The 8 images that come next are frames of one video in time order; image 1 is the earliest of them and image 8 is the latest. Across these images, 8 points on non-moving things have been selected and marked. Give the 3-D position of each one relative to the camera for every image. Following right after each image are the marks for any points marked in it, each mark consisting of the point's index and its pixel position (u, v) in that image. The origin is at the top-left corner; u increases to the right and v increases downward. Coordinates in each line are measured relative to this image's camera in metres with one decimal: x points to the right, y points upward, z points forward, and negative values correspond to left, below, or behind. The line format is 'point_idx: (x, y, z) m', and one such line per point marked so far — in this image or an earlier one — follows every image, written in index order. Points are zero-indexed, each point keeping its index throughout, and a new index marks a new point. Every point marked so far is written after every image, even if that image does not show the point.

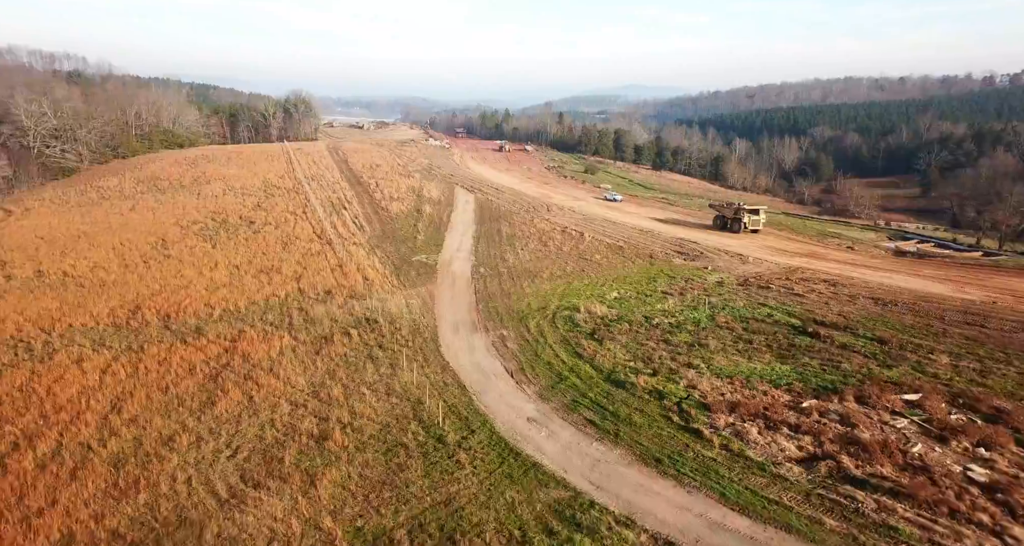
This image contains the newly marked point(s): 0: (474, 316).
0: (-1.1, -1.4, +16.7) m
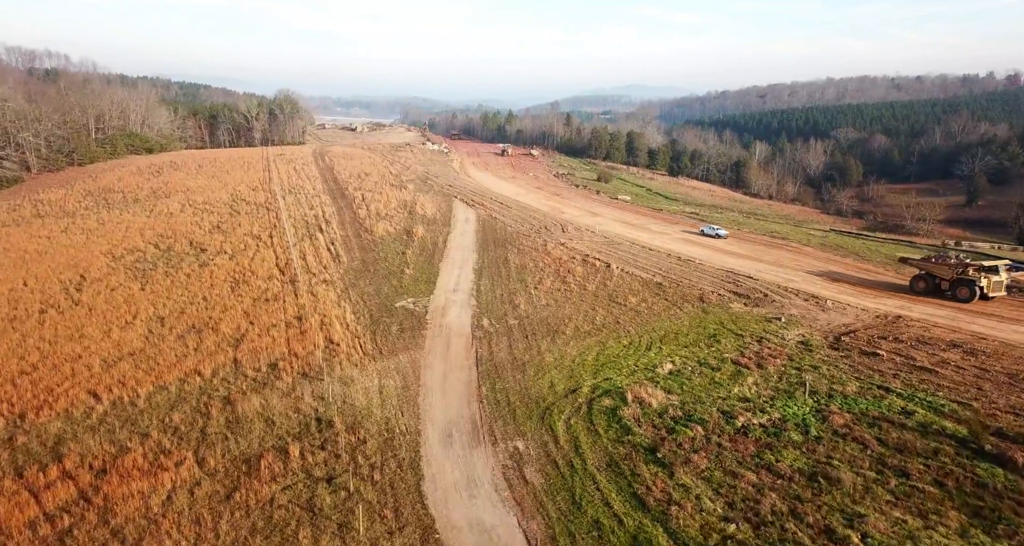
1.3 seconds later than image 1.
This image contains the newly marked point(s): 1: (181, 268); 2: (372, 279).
0: (-0.8, -2.9, +11.6) m
1: (-12.0, +0.2, +19.8) m
2: (-5.0, -0.3, +19.9) m
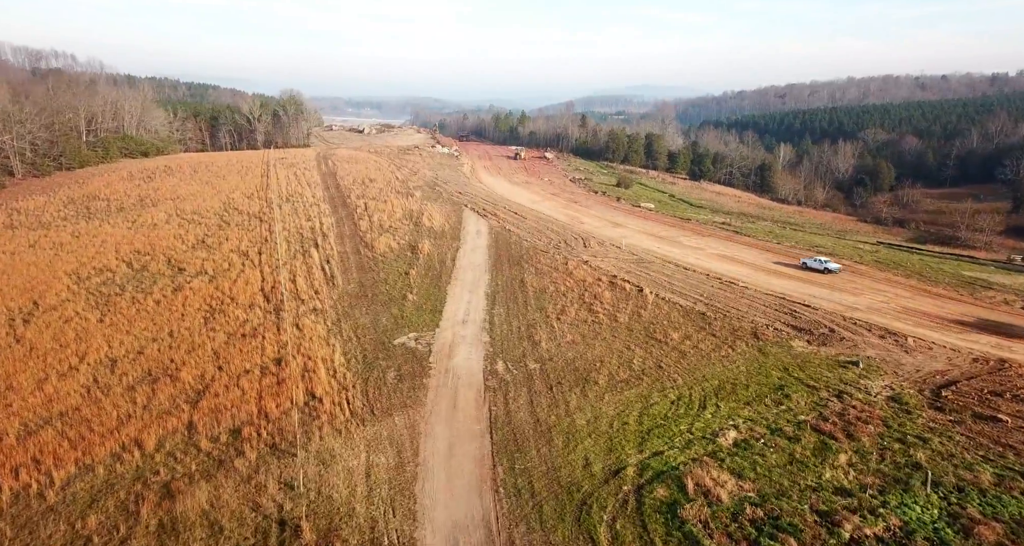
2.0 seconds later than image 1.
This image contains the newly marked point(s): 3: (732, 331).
0: (-0.3, -3.7, +8.9) m
1: (-11.4, -0.6, +17.3) m
2: (-4.5, -1.1, +17.3) m
3: (+6.4, -1.7, +16.1) m
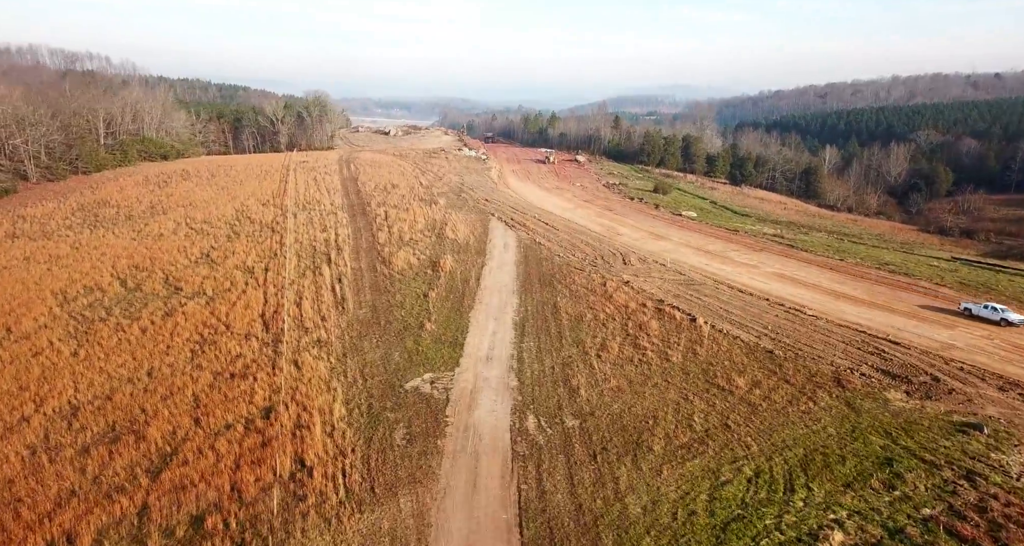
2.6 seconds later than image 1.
0: (+0.1, -4.5, +6.5) m
1: (-10.5, -1.2, +15.4) m
2: (-3.6, -1.8, +15.0) m
3: (+7.2, -2.5, +13.4) m
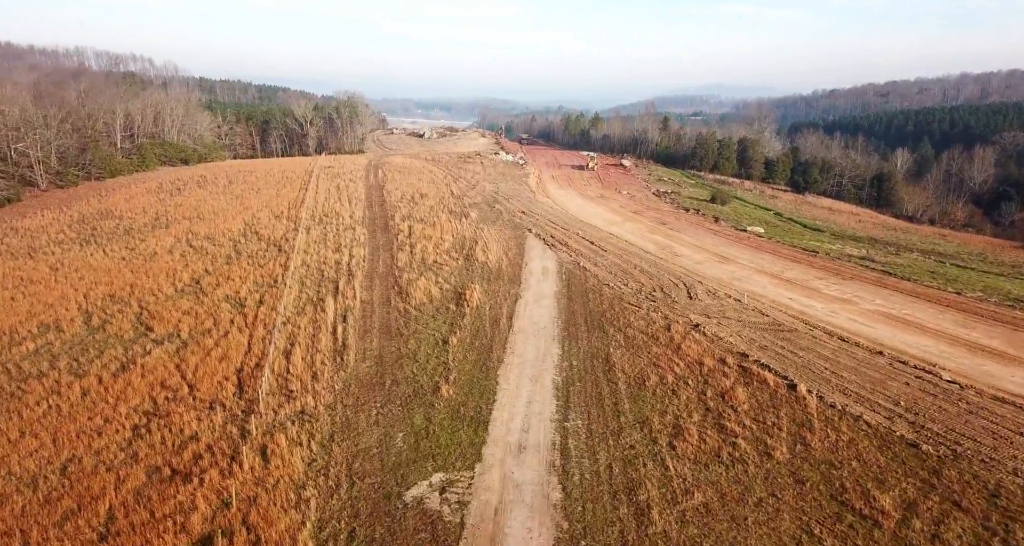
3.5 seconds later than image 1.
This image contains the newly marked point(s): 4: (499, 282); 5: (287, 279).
0: (+0.4, -5.6, +2.8) m
1: (-9.6, -2.2, +12.3) m
2: (-2.7, -2.9, +11.5) m
3: (+8.0, -3.8, +9.2) m
4: (-0.5, -0.3, +19.7) m
5: (-7.6, -0.2, +18.7) m
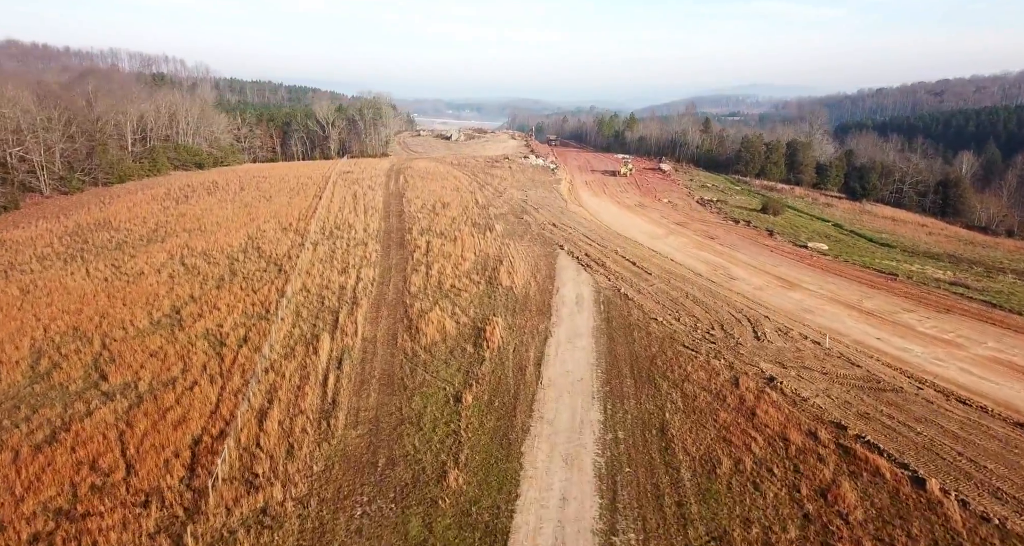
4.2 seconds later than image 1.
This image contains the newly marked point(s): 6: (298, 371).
0: (+0.3, -6.5, -0.2) m
1: (-9.1, -3.0, +9.8) m
2: (-2.3, -3.7, +8.7) m
3: (+8.3, -4.8, +5.8) m
4: (+0.4, -1.2, +16.7) m
5: (-6.8, -1.0, +16.1) m
6: (-5.0, -2.2, +12.9) m
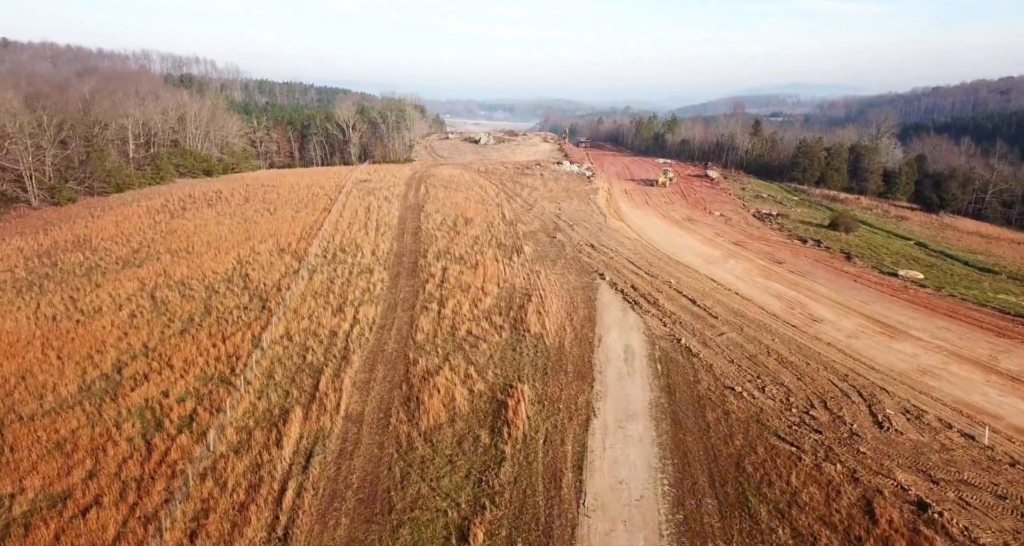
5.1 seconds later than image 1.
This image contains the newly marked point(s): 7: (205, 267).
0: (+0.1, -7.7, -4.0) m
1: (-8.7, -4.1, +6.5) m
2: (-2.0, -4.9, +5.0) m
3: (+8.3, -6.1, +1.5) m
4: (+1.2, -2.4, +12.9) m
5: (-6.1, -2.2, +12.7) m
6: (-4.5, -3.4, +9.3) m
7: (-10.8, +0.3, +19.5) m
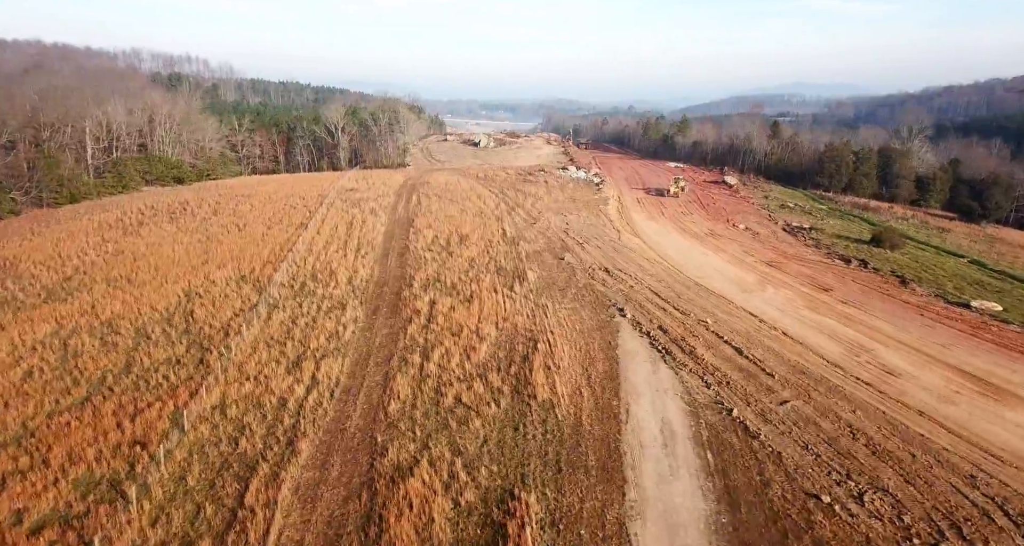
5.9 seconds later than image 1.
0: (0.0, -8.7, -7.5) m
1: (-8.7, -5.1, +3.1) m
2: (-2.0, -6.0, +1.6) m
3: (+8.3, -7.1, -1.9) m
4: (+1.2, -3.5, +9.4) m
5: (-6.0, -3.2, +9.2) m
6: (-4.5, -4.4, +5.9) m
7: (-10.8, -0.8, +16.1) m
